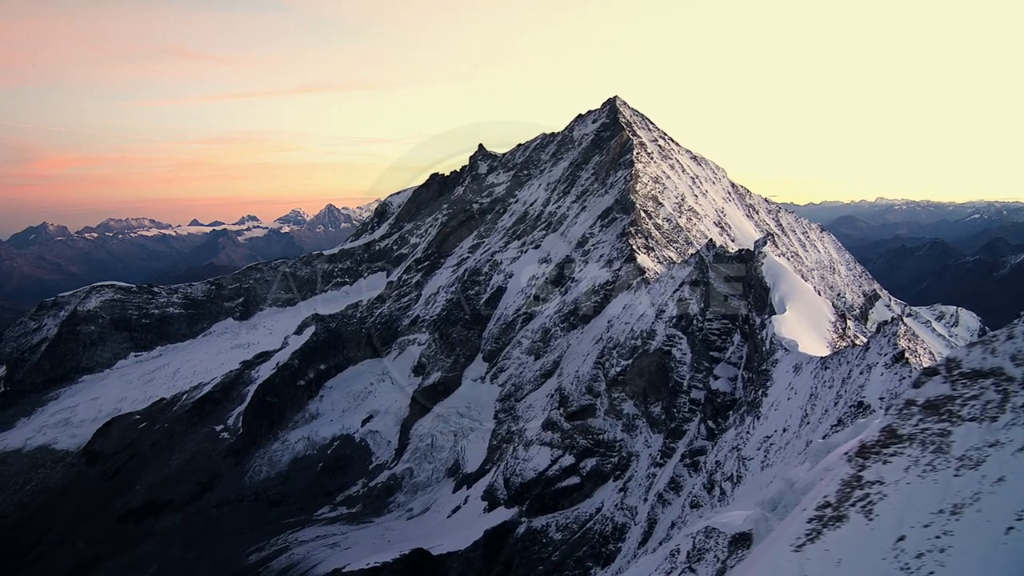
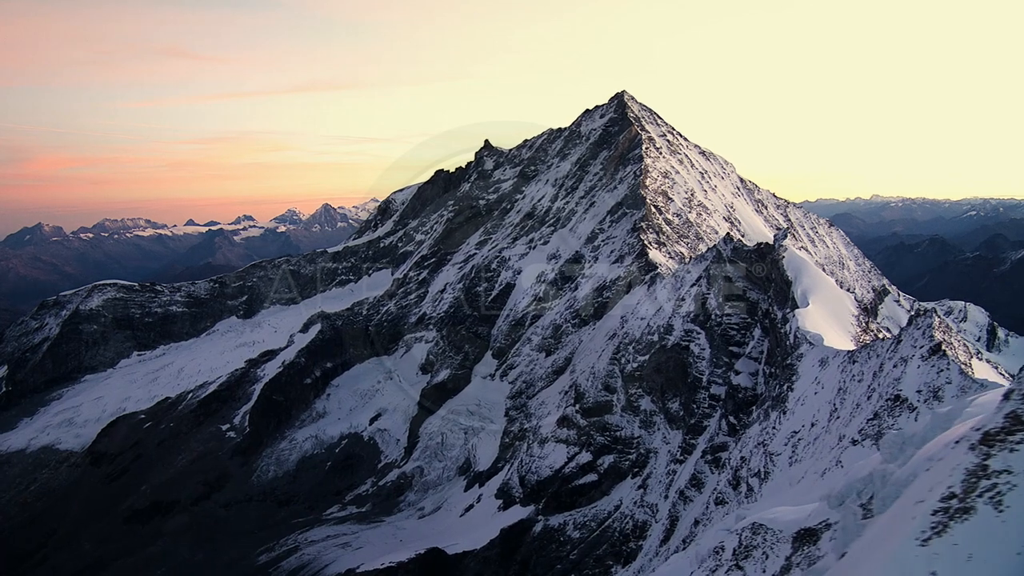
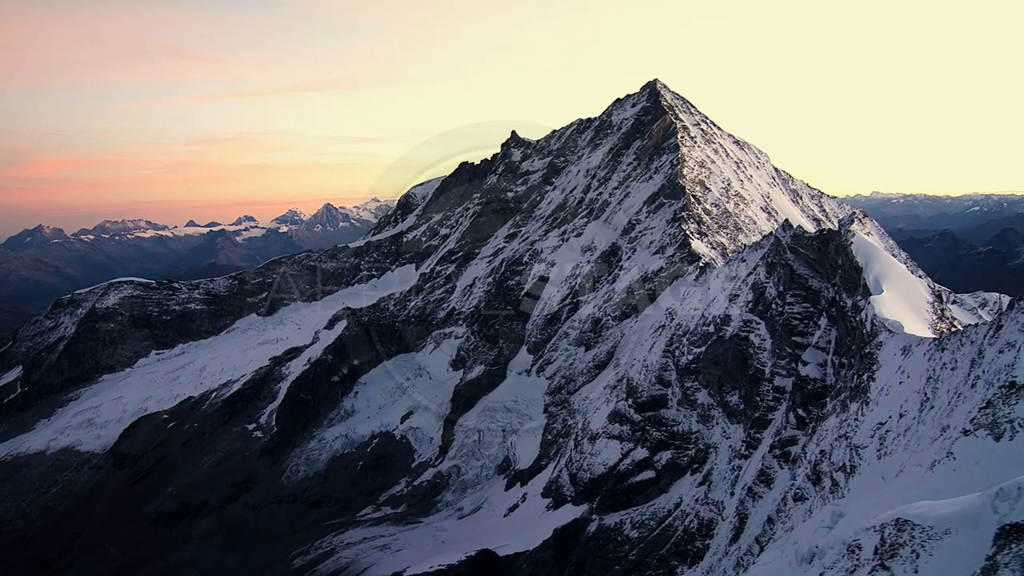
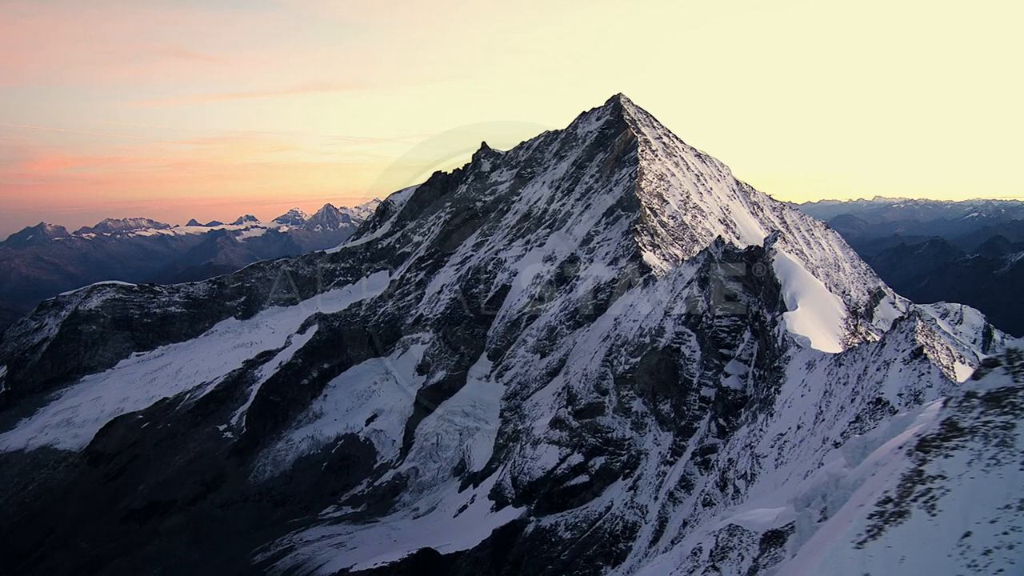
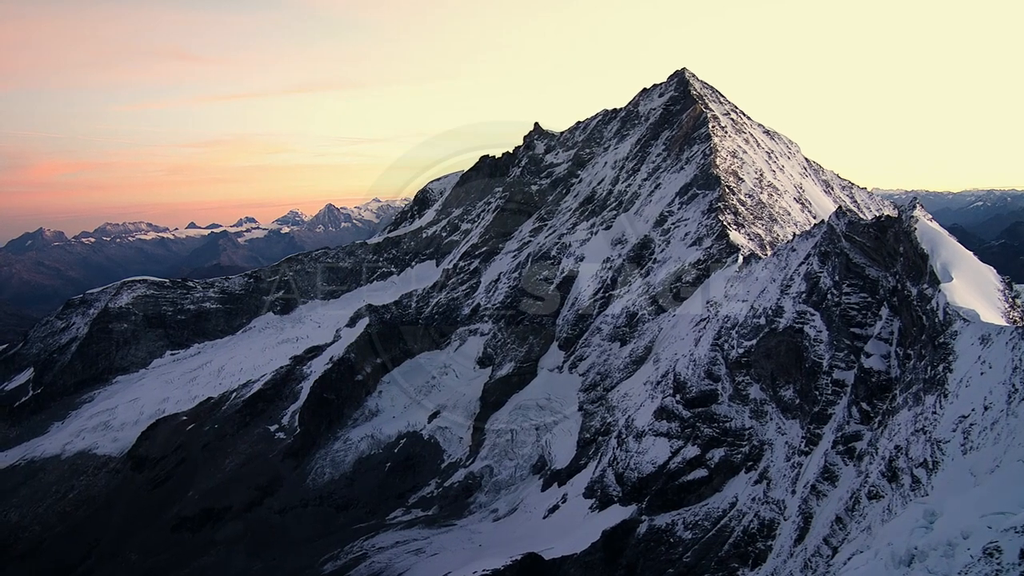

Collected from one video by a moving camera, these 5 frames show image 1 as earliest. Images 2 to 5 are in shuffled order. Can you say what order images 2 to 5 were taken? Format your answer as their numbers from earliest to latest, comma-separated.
4, 2, 3, 5
